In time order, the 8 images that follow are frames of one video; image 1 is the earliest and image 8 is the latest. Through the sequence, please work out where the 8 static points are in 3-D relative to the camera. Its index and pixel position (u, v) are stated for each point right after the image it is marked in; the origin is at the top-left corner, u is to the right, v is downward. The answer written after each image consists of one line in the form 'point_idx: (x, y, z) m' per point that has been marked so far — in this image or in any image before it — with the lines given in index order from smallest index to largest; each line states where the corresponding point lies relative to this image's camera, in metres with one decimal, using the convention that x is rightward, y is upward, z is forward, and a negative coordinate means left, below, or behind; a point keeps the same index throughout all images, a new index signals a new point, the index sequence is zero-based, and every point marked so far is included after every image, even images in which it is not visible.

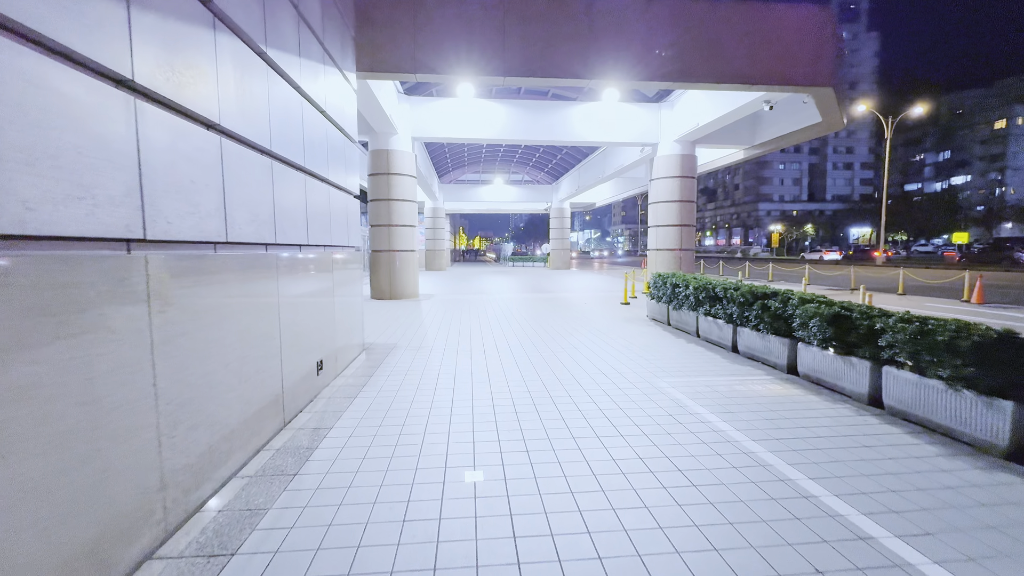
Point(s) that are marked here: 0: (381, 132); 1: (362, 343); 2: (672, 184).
0: (-3.9, +4.6, +13.2) m
1: (-2.3, -0.8, +6.7) m
2: (+5.1, +3.3, +14.2) m
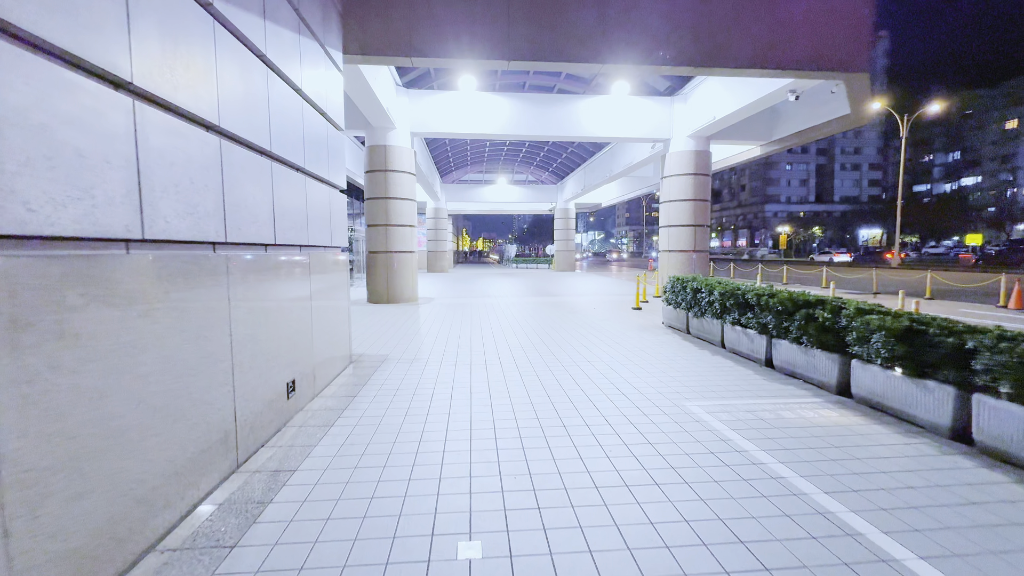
0: (-3.8, +4.5, +12.5) m
1: (-2.2, -0.9, +6.0) m
2: (+5.3, +3.2, +13.5) m
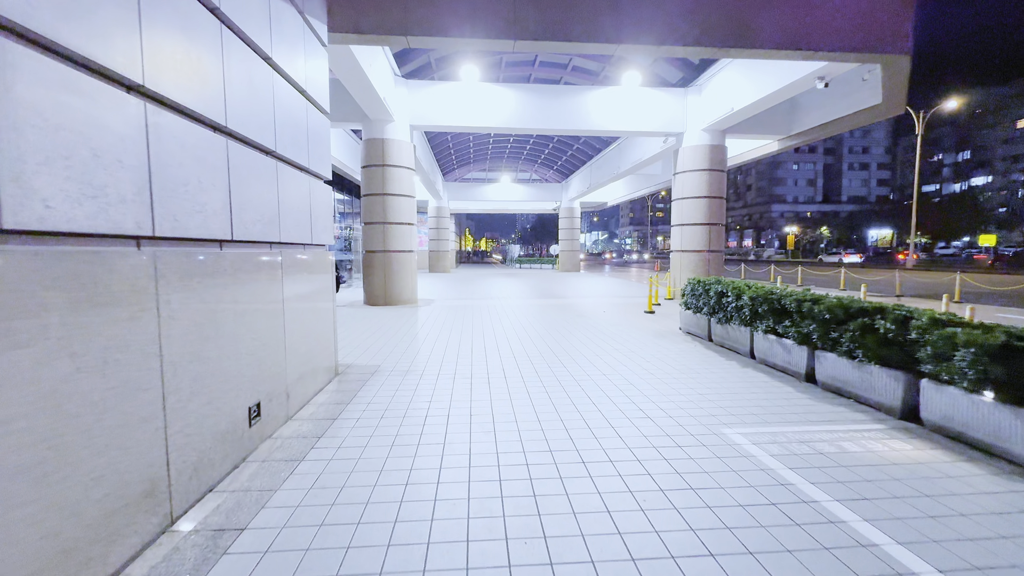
0: (-3.7, +4.5, +11.9) m
1: (-2.1, -0.9, +5.4) m
2: (+5.4, +3.1, +12.8) m
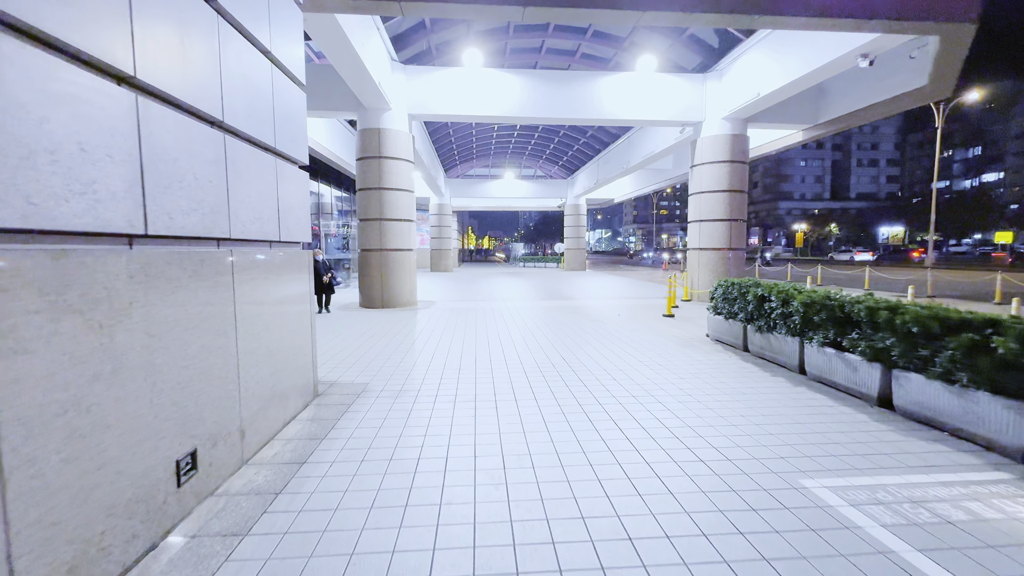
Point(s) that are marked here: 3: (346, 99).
0: (-3.5, +4.5, +11.0) m
1: (-2.0, -1.0, +4.6) m
2: (+5.5, +3.1, +11.9) m
3: (-4.2, +4.8, +11.2) m
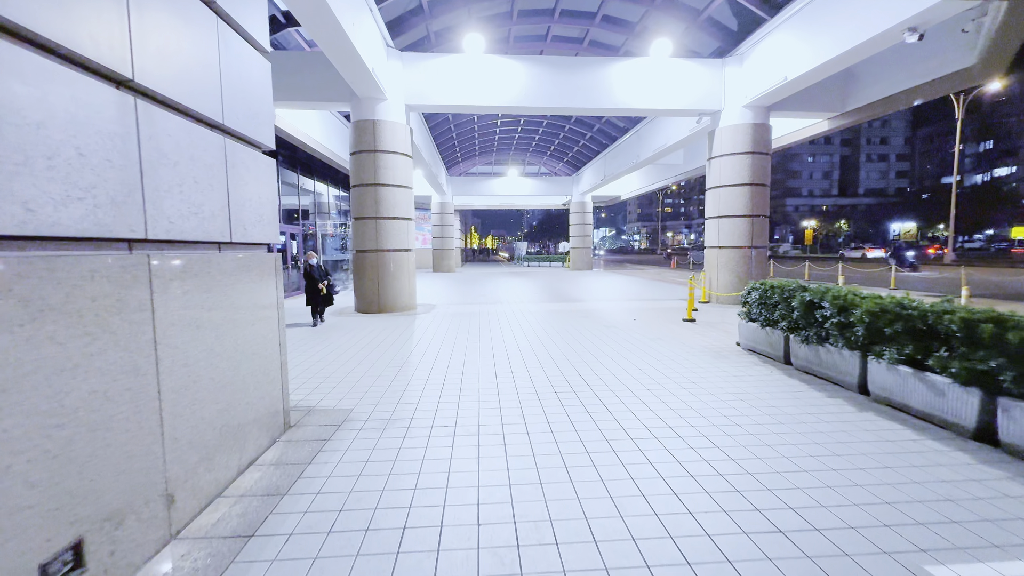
0: (-3.4, +4.4, +10.3) m
1: (-1.9, -1.1, +3.8) m
2: (+5.7, +3.1, +11.0) m
3: (-4.1, +4.7, +10.5) m
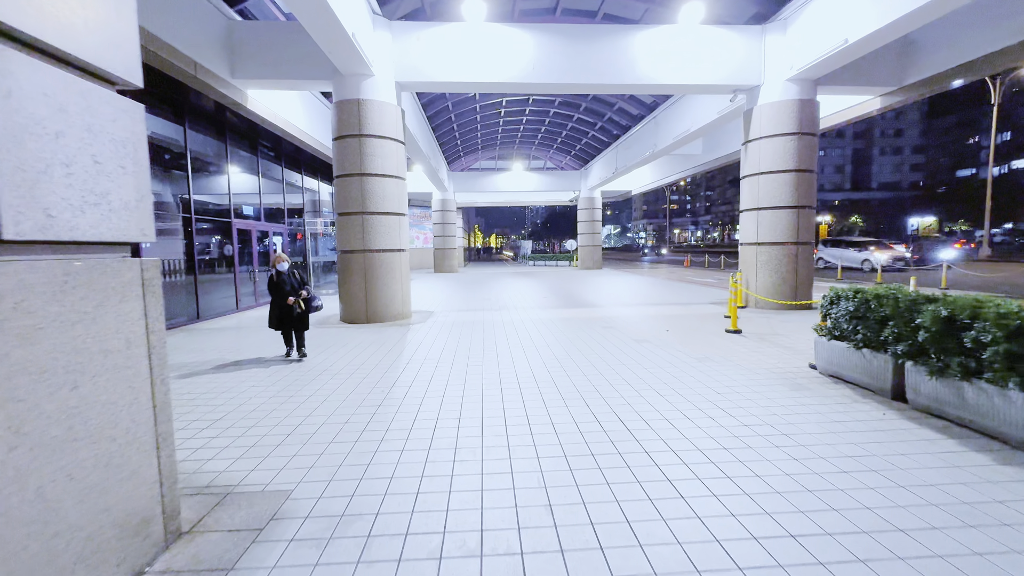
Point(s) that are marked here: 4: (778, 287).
0: (-3.3, +4.3, +8.9) m
1: (-1.8, -1.2, +2.4) m
2: (+5.8, +3.0, +9.6) m
3: (-4.0, +4.5, +9.1) m
4: (+5.8, 0.0, +9.8) m
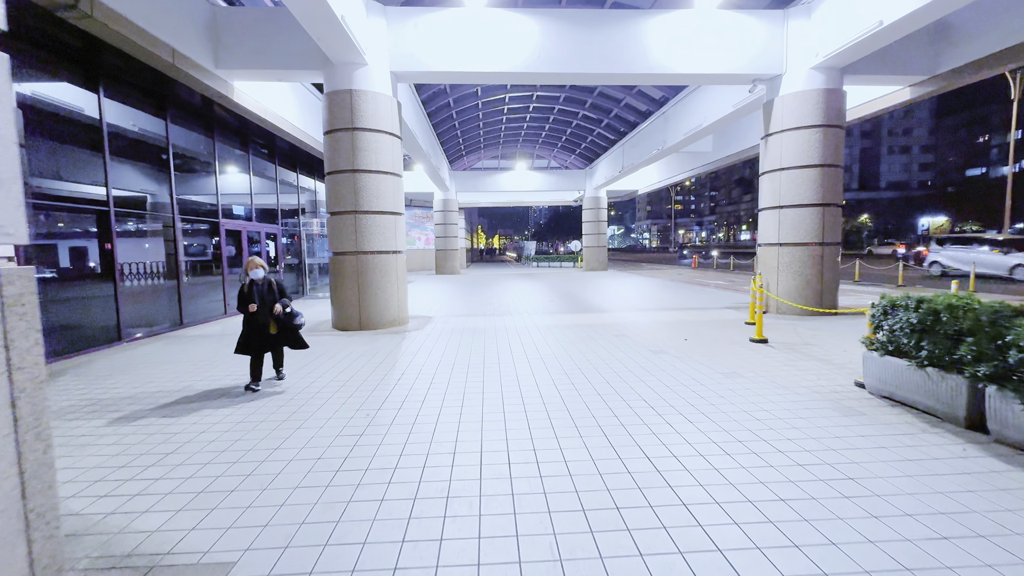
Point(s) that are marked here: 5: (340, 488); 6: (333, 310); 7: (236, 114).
0: (-3.2, +4.2, +8.3) m
1: (-1.8, -1.3, +1.8) m
2: (+5.9, +3.0, +8.9) m
3: (-3.9, +4.5, +8.5) m
4: (+5.9, -0.1, +9.1) m
5: (-1.1, -1.3, +2.9) m
6: (-3.7, -0.4, +9.2) m
7: (-6.7, +4.2, +10.8) m
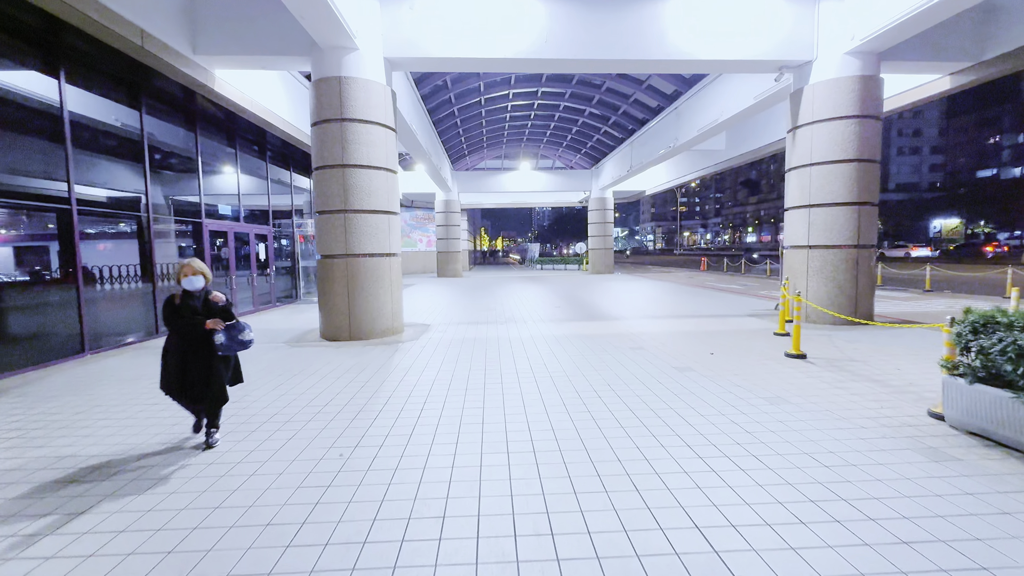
0: (-3.1, +4.1, +7.6) m
1: (-1.8, -1.4, +1.0) m
2: (+6.0, +2.8, +8.1) m
3: (-3.8, +4.3, +7.7) m
4: (+6.0, -0.2, +8.3) m
5: (-1.1, -1.4, +2.1) m
6: (-3.6, -0.5, +8.4) m
7: (-6.6, +4.1, +10.1) m
